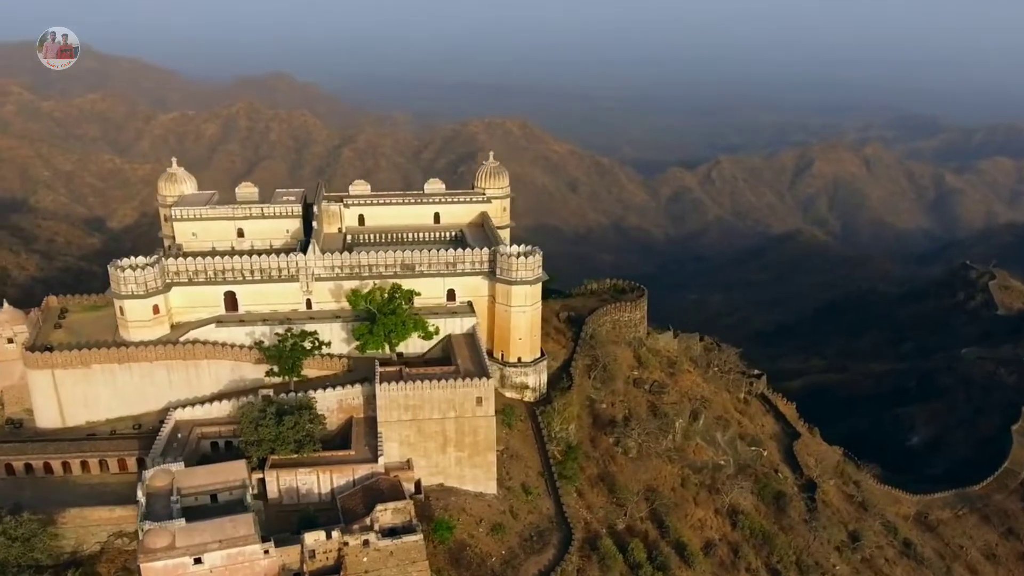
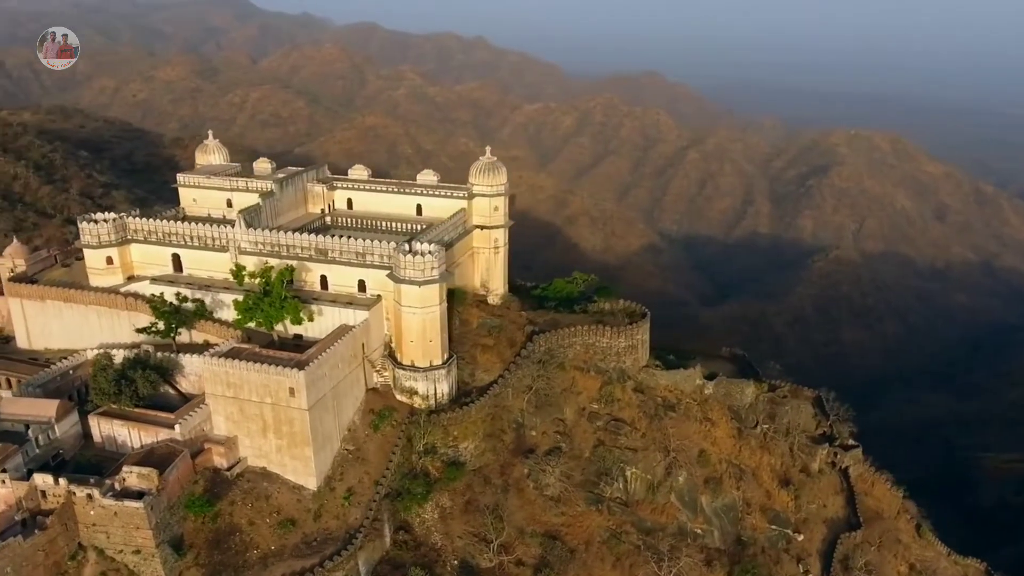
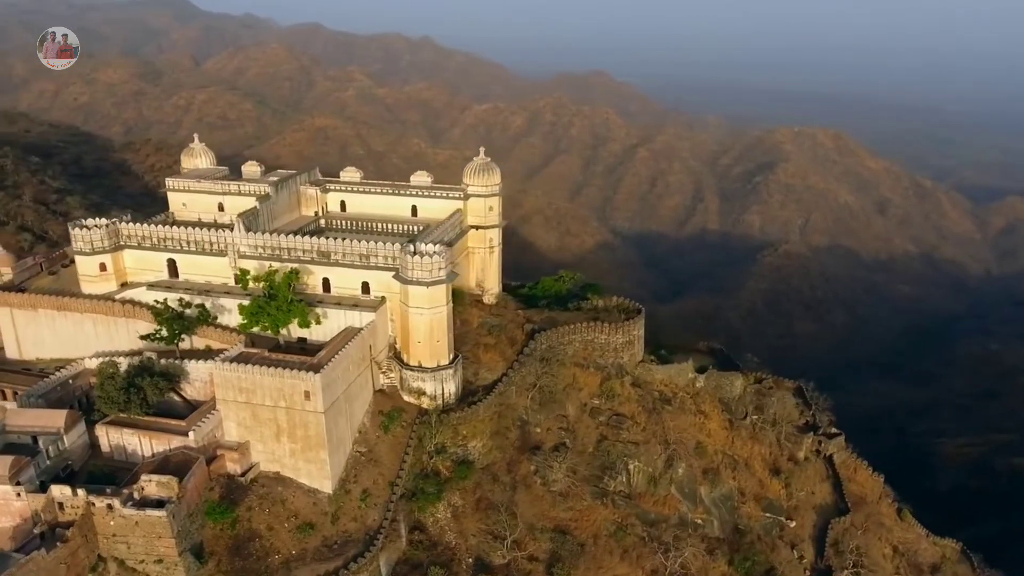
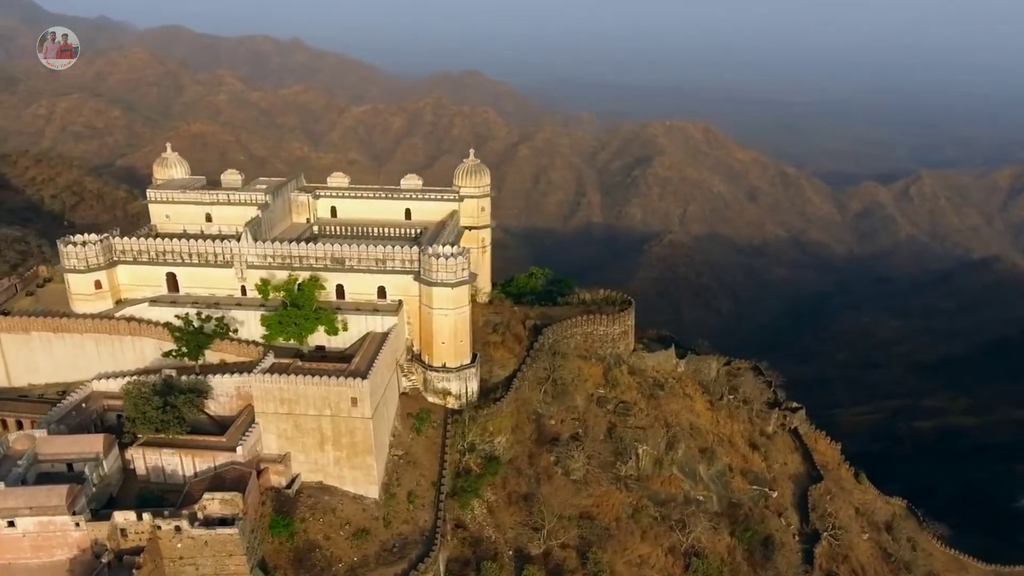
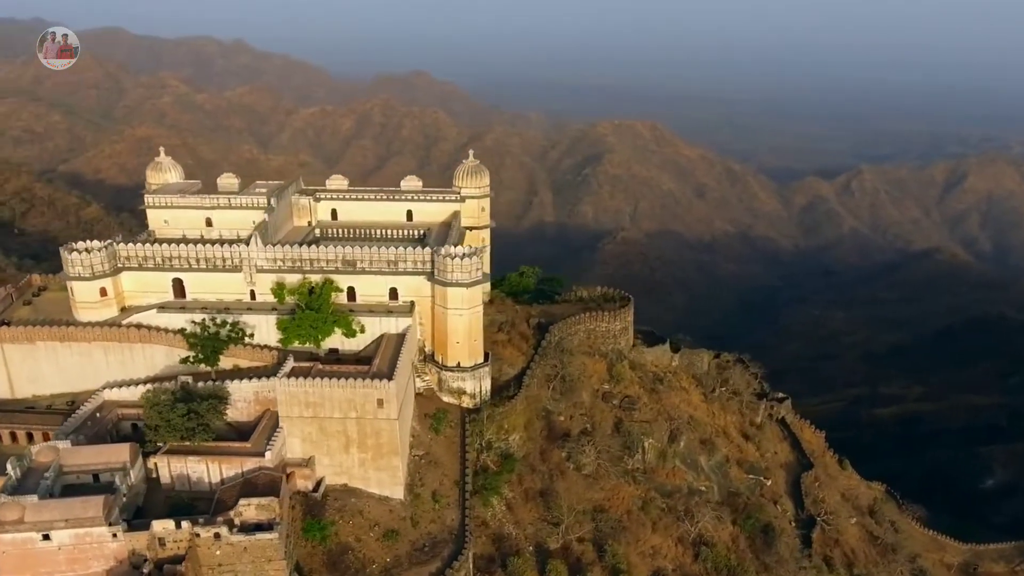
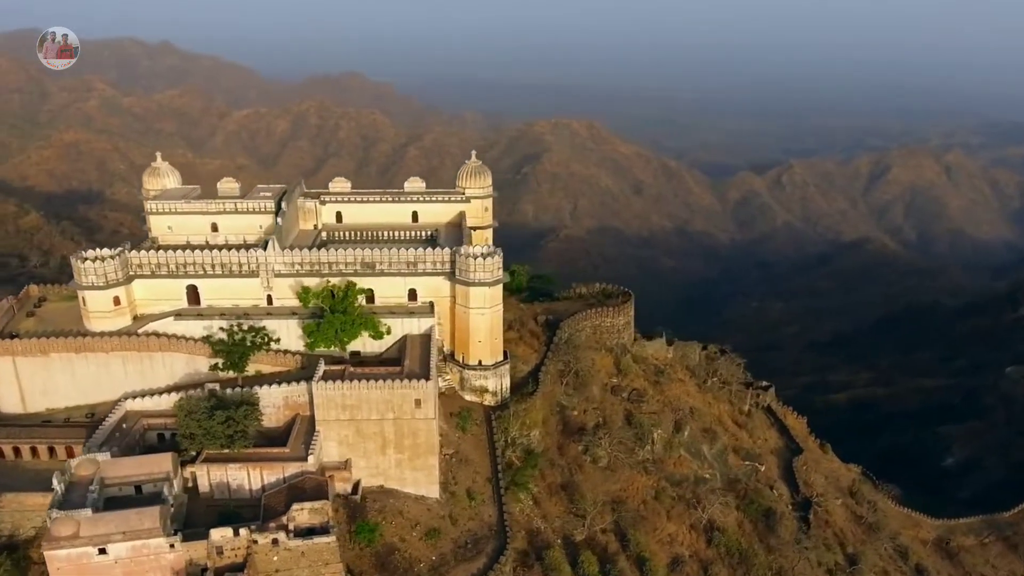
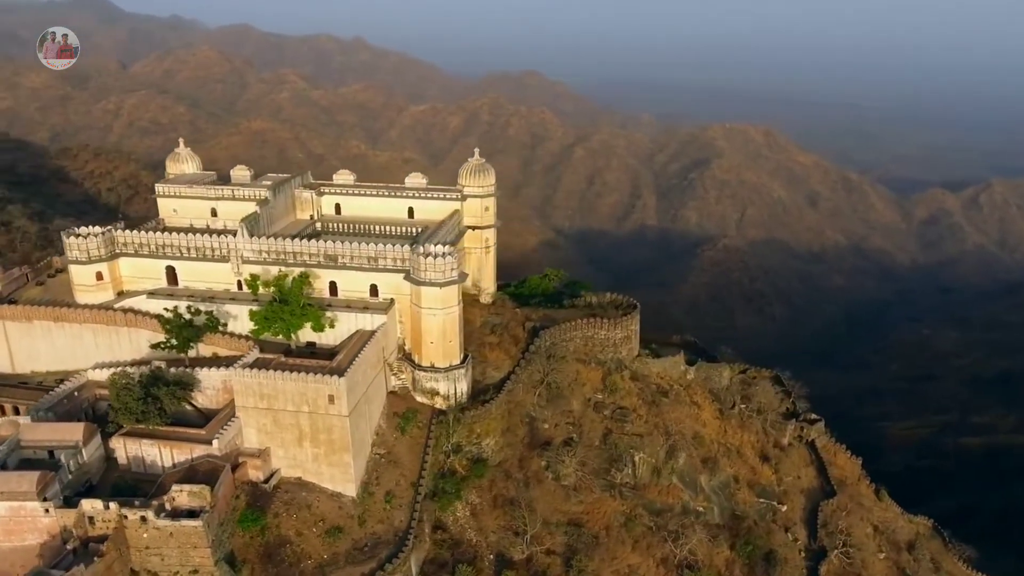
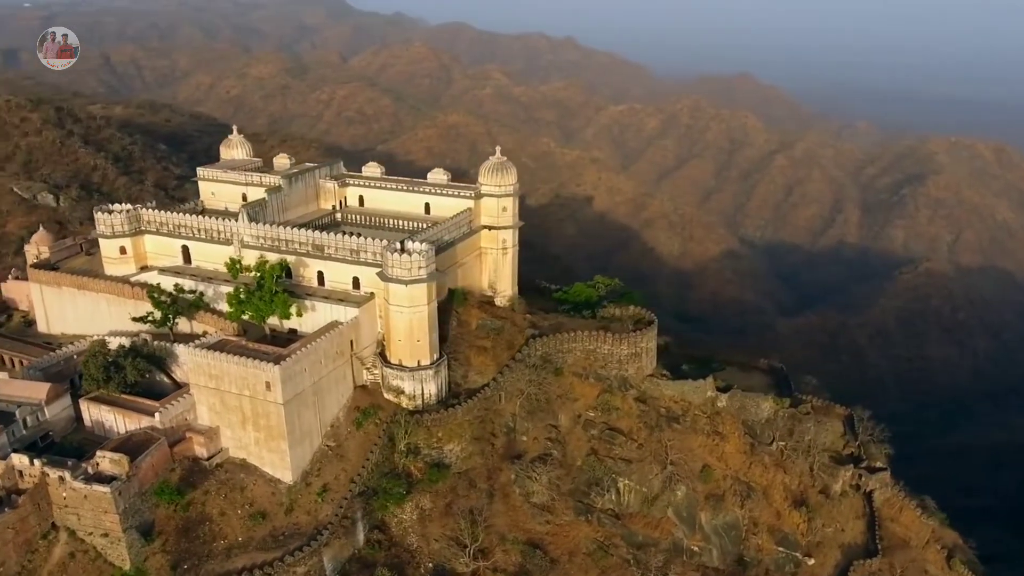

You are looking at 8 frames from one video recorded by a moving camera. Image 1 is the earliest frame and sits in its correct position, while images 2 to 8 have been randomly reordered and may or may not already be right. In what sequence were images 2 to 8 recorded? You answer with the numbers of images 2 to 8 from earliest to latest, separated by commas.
6, 5, 4, 7, 3, 2, 8
